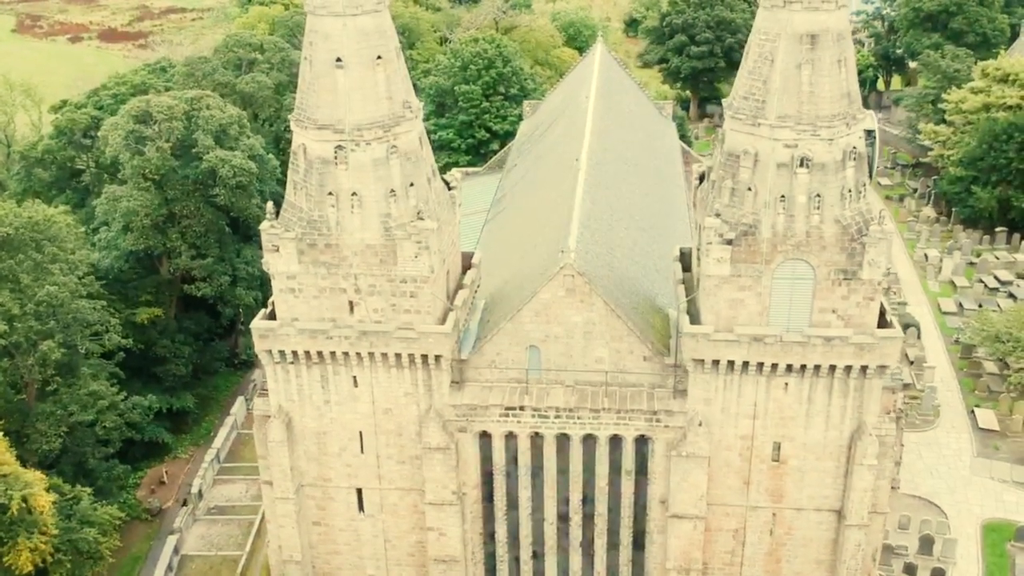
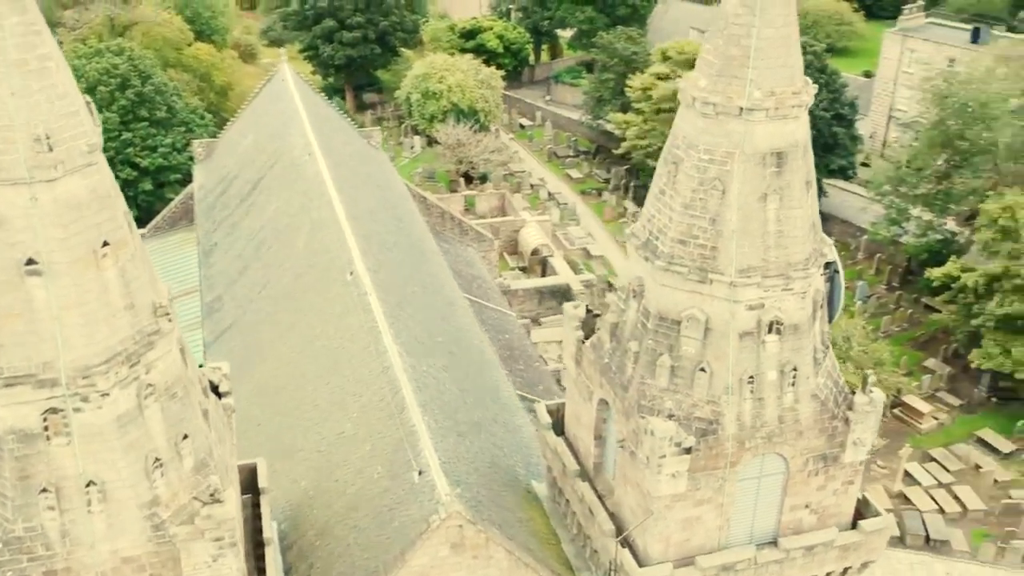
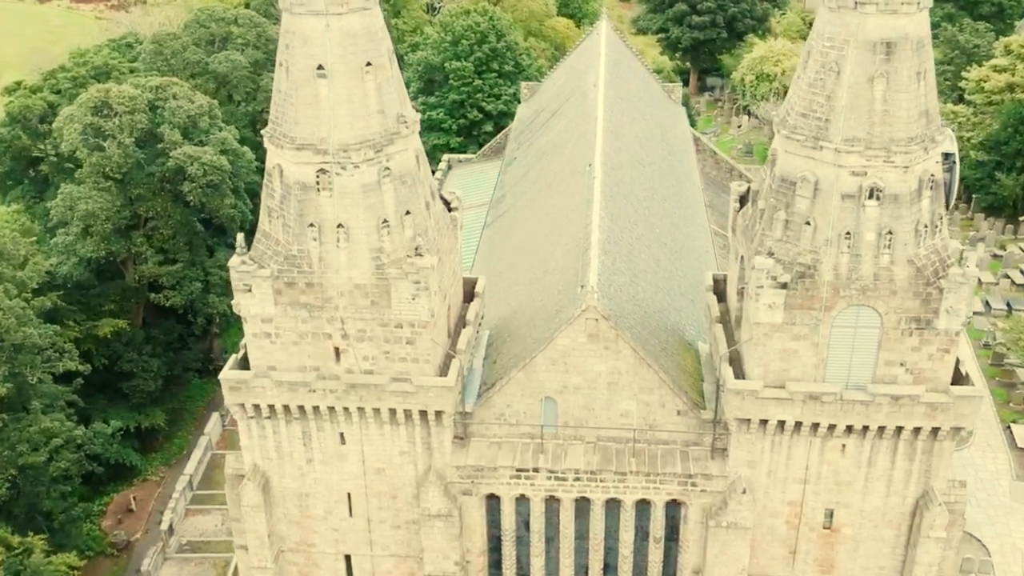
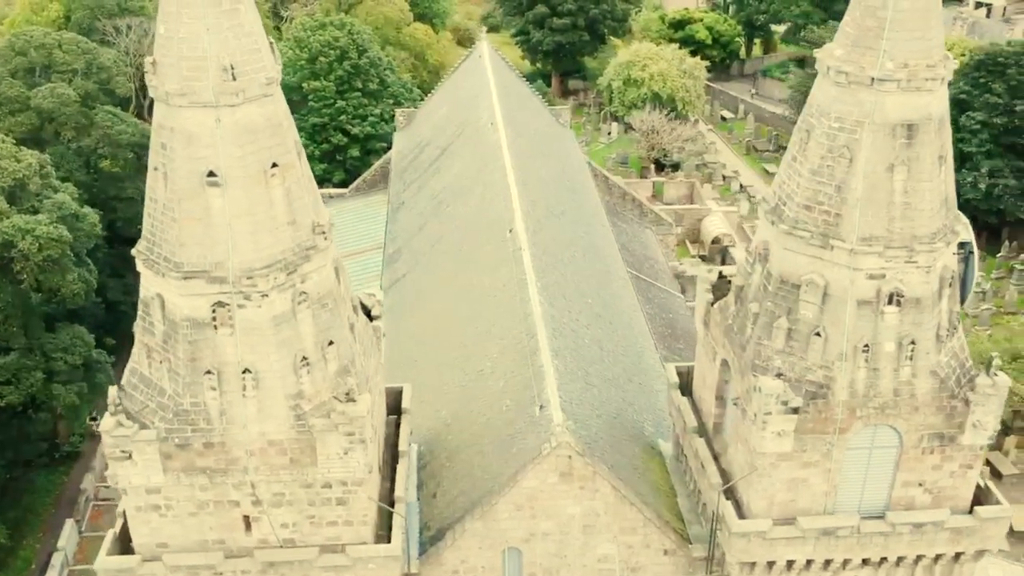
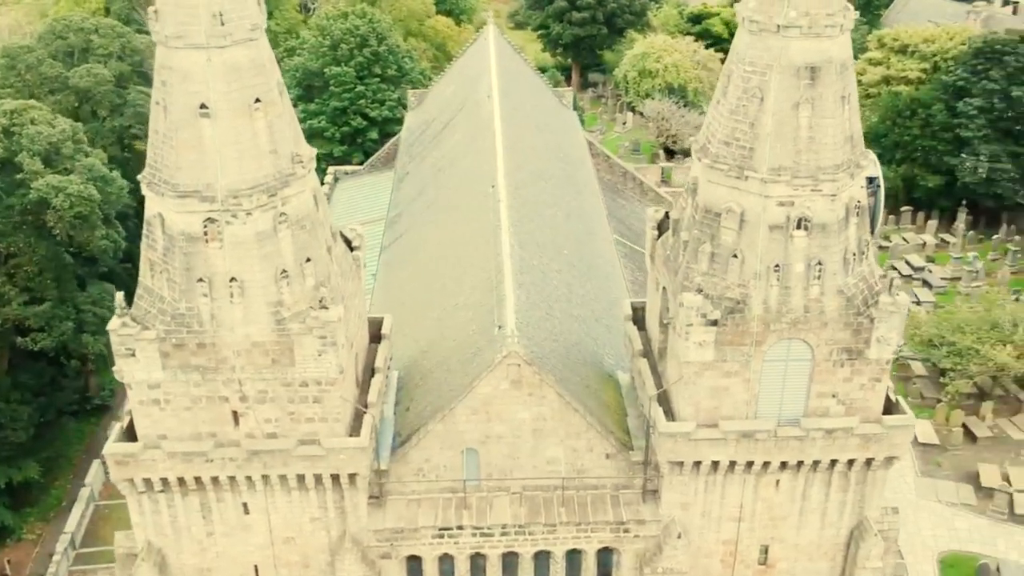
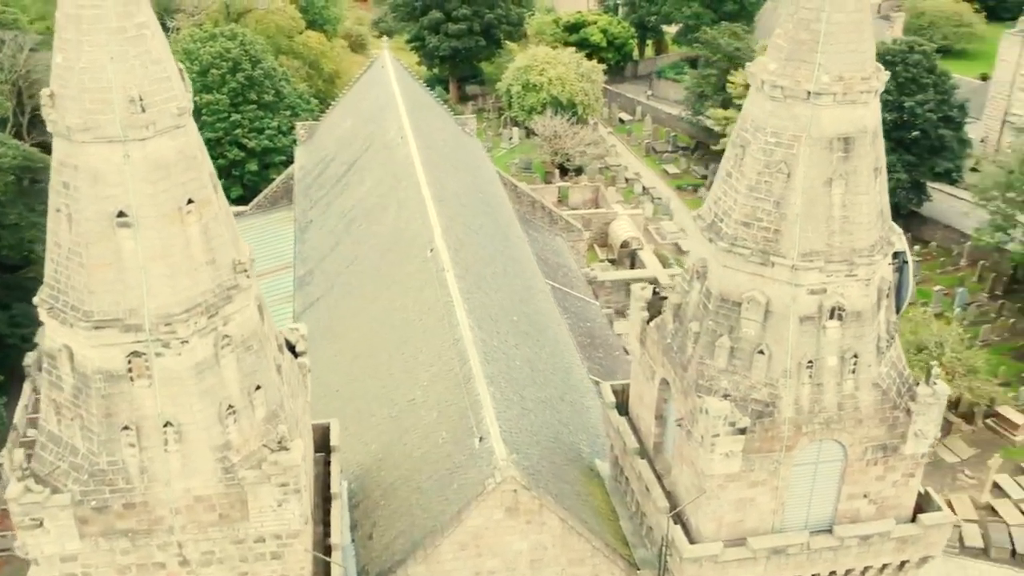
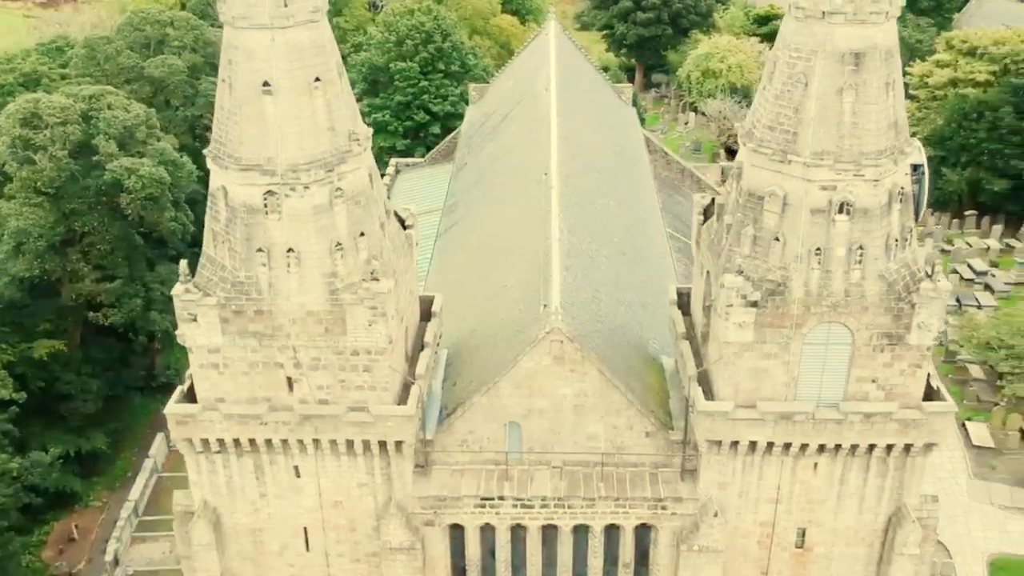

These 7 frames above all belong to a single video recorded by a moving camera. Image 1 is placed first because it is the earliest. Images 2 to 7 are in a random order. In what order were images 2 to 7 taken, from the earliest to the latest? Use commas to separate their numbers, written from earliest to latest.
3, 7, 5, 4, 6, 2
